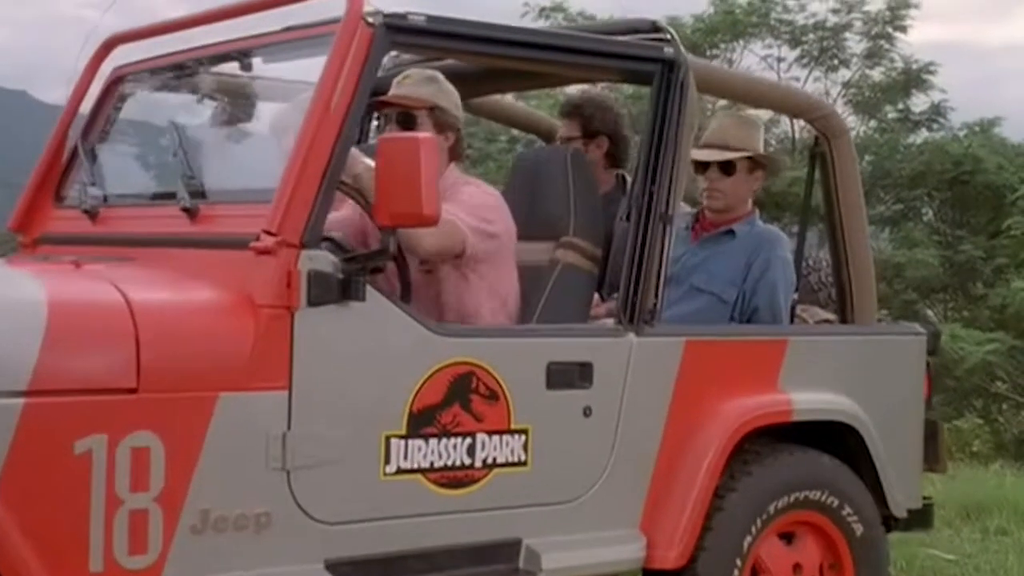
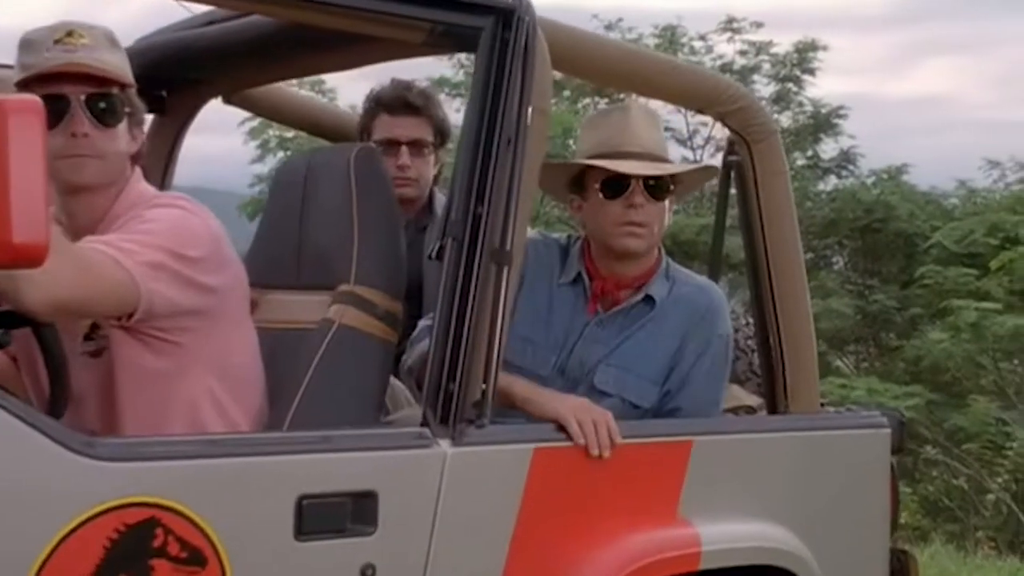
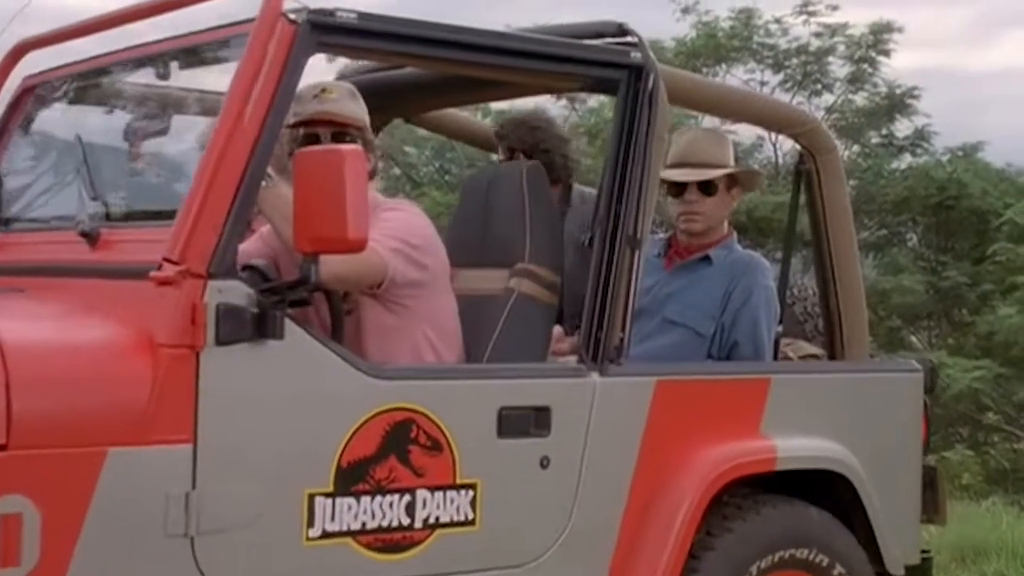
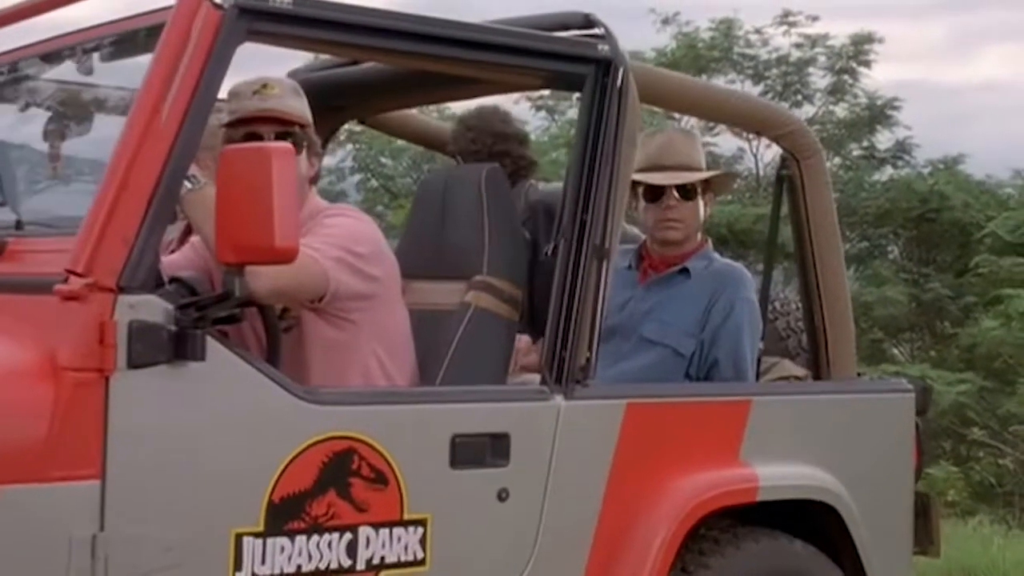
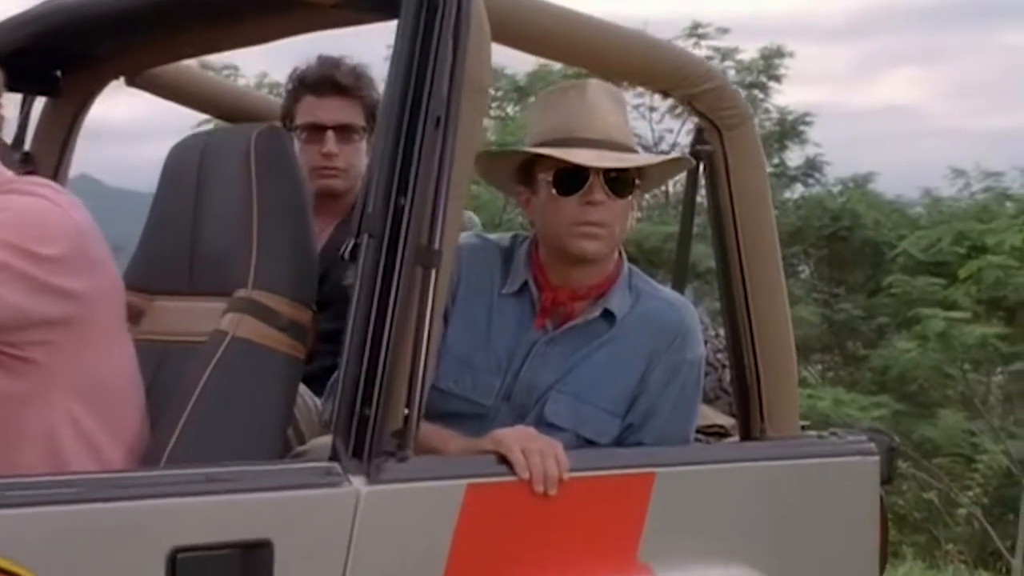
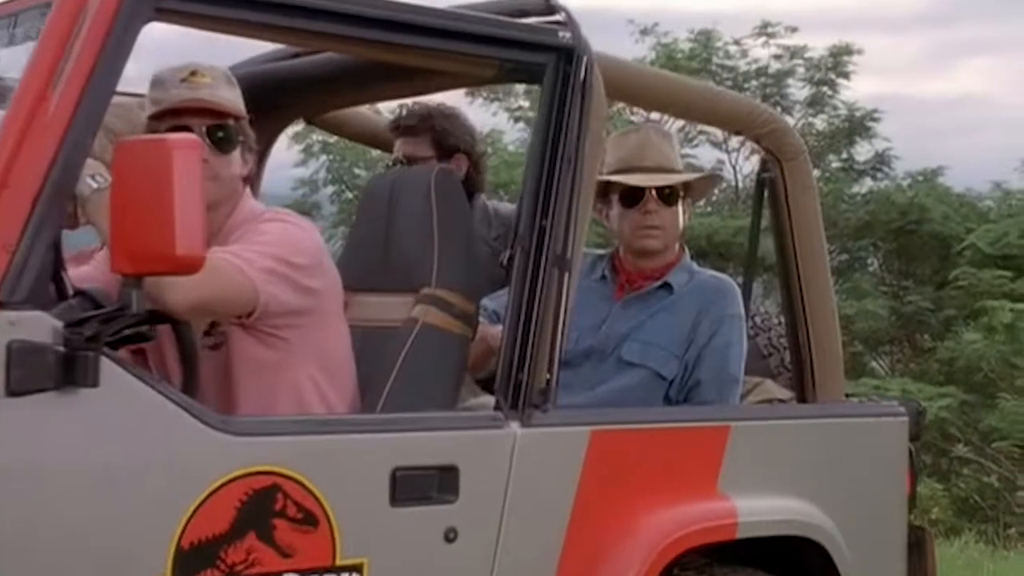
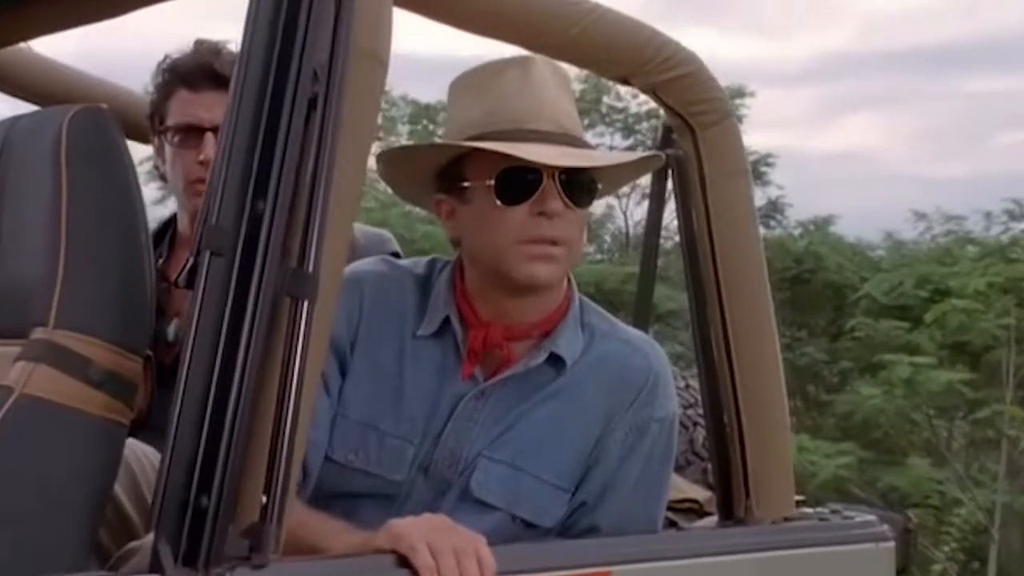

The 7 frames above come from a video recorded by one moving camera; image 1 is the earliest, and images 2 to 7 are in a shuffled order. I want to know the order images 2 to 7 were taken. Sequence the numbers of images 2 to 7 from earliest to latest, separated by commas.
3, 4, 6, 2, 5, 7
